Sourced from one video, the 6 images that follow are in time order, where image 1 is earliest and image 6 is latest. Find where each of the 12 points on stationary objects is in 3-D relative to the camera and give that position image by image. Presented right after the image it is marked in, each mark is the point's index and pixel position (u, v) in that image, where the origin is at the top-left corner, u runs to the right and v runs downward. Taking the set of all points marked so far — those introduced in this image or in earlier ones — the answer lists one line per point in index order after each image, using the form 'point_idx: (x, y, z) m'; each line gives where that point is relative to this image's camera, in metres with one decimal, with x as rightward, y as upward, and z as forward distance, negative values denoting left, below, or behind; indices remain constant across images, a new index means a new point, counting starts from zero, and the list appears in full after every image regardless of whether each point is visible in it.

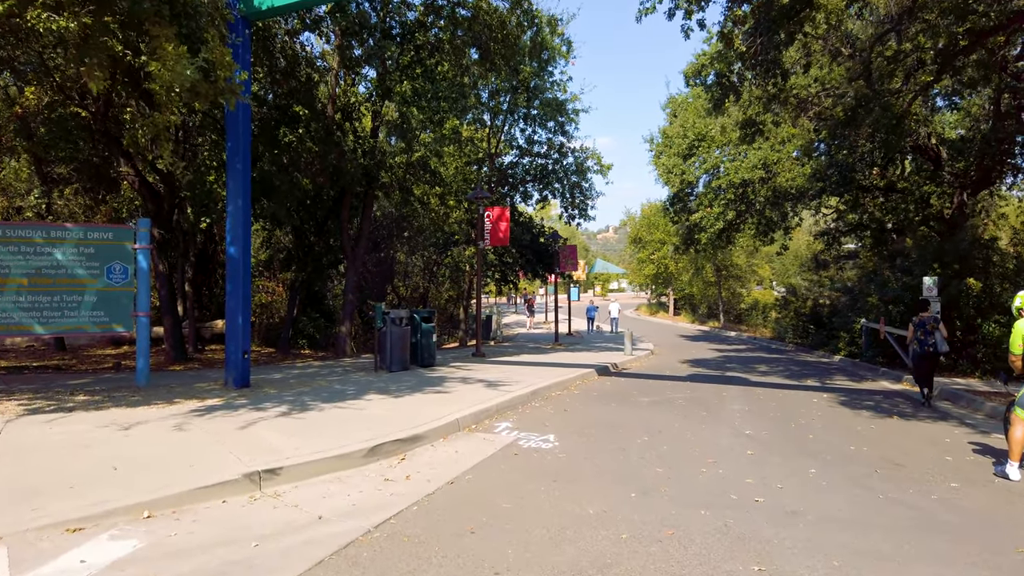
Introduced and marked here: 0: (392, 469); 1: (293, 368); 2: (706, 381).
0: (-0.8, -1.3, +5.4) m
1: (-3.2, -1.2, +11.3) m
2: (+3.4, -1.6, +13.5) m
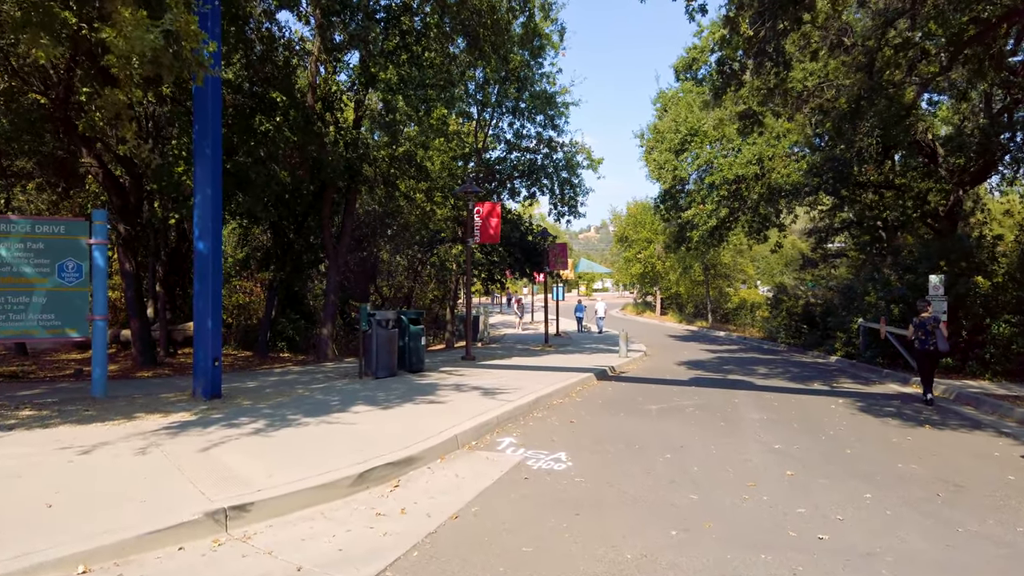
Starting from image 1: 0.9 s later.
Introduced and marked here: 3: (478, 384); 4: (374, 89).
0: (-0.8, -1.3, +4.6) m
1: (-3.3, -1.2, +10.5) m
2: (+3.3, -1.6, +12.8) m
3: (-0.4, -1.2, +9.5) m
4: (-2.5, +3.7, +14.2) m
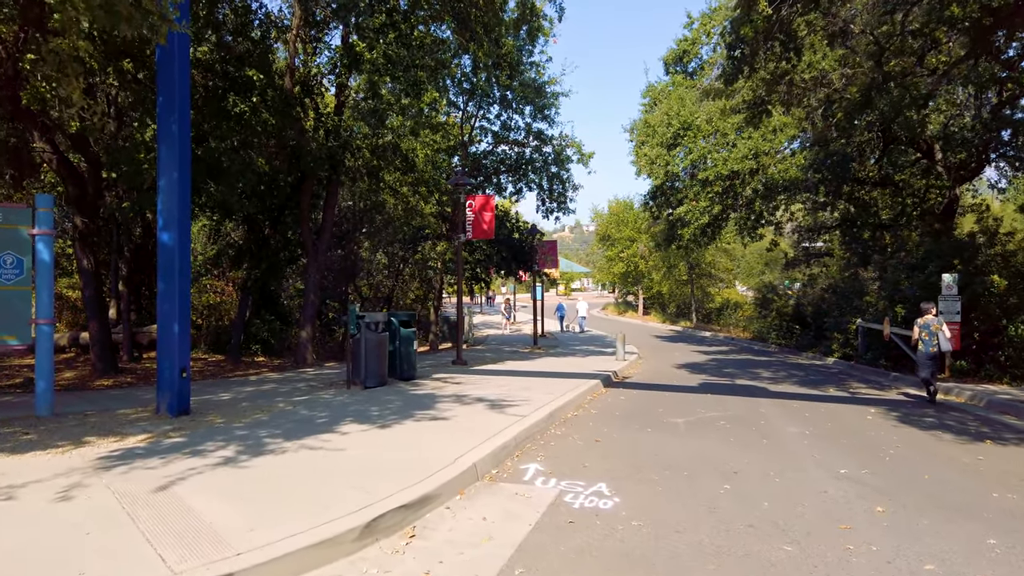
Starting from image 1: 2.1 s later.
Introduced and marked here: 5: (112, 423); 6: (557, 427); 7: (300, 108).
0: (-0.5, -1.3, +3.6) m
1: (-3.2, -1.2, +9.4) m
2: (+3.3, -1.6, +12.0) m
3: (-0.4, -1.2, +8.5) m
4: (-2.6, +3.7, +13.1) m
5: (-3.3, -1.1, +6.3) m
6: (+0.4, -1.3, +7.1) m
7: (-3.5, +2.9, +12.6) m
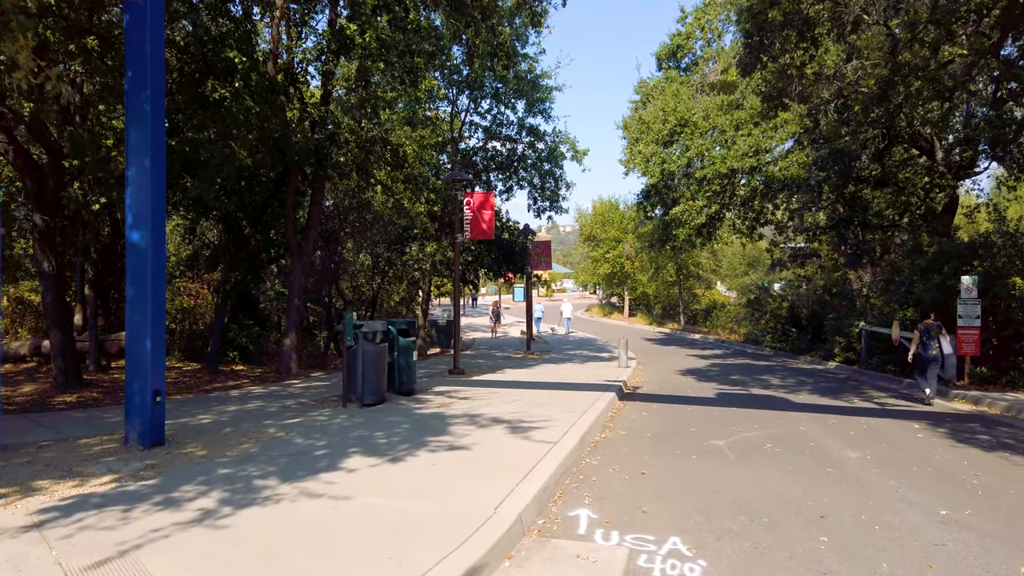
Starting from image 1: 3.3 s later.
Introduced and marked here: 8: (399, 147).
0: (-0.2, -1.3, +2.6) m
1: (-3.1, -1.2, +8.4) m
2: (+3.3, -1.7, +11.1) m
3: (-0.2, -1.2, +7.6) m
4: (-2.6, +3.6, +12.1) m
5: (-3.0, -1.2, +5.3) m
6: (+0.7, -1.4, +6.2) m
7: (-3.4, +2.9, +11.6) m
8: (-2.1, +2.6, +14.3) m
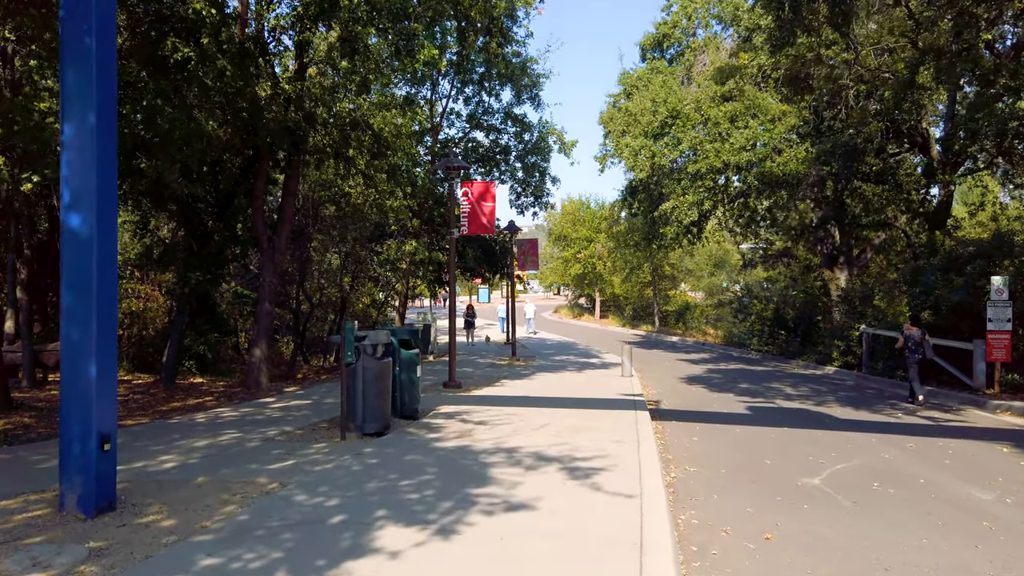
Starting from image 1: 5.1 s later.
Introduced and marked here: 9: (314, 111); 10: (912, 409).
0: (+0.4, -1.3, +1.2) m
1: (-2.8, -1.3, +6.8) m
2: (+3.5, -1.7, +9.9) m
3: (+0.2, -1.3, +6.1) m
4: (-2.5, +3.6, +10.5) m
5: (-2.5, -1.2, +3.7) m
6: (+1.1, -1.4, +4.8) m
7: (-3.3, +2.8, +9.9) m
8: (-2.2, +2.6, +12.8) m
9: (-2.8, +2.5, +11.1) m
10: (+6.1, -1.9, +11.7) m
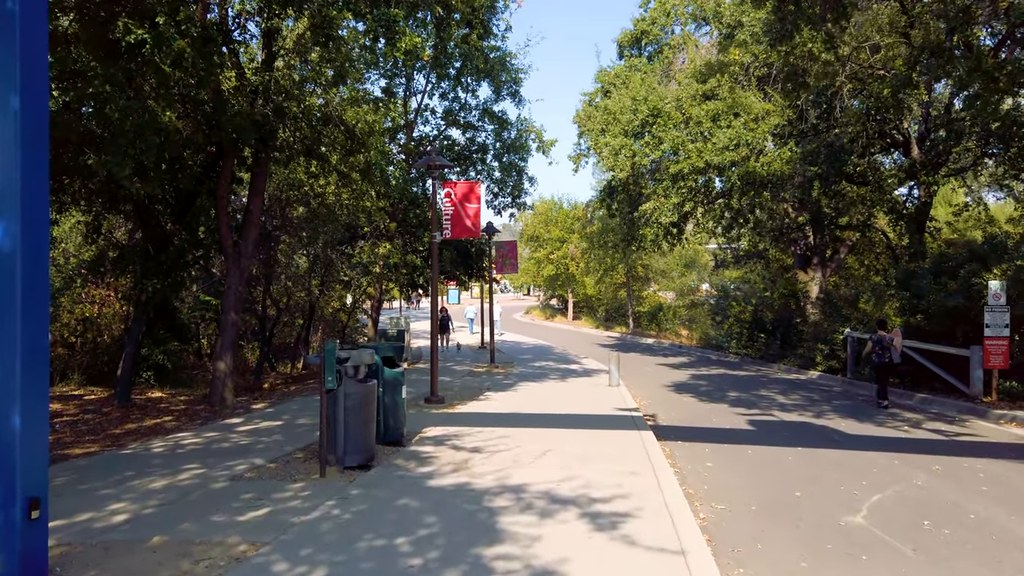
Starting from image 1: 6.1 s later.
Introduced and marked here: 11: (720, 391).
0: (+0.7, -1.4, +0.5) m
1: (-2.8, -1.4, +5.9) m
2: (+3.4, -1.8, +9.3) m
3: (+0.2, -1.4, +5.4) m
4: (-2.7, +3.5, +9.7) m
5: (-2.4, -1.3, +2.8) m
6: (+1.2, -1.5, +4.2) m
7: (-3.4, +2.7, +9.0) m
8: (-2.5, +2.5, +11.9) m
9: (-3.0, +2.4, +10.2) m
10: (+5.9, -1.9, +11.3) m
11: (+4.1, -2.0, +15.1) m
